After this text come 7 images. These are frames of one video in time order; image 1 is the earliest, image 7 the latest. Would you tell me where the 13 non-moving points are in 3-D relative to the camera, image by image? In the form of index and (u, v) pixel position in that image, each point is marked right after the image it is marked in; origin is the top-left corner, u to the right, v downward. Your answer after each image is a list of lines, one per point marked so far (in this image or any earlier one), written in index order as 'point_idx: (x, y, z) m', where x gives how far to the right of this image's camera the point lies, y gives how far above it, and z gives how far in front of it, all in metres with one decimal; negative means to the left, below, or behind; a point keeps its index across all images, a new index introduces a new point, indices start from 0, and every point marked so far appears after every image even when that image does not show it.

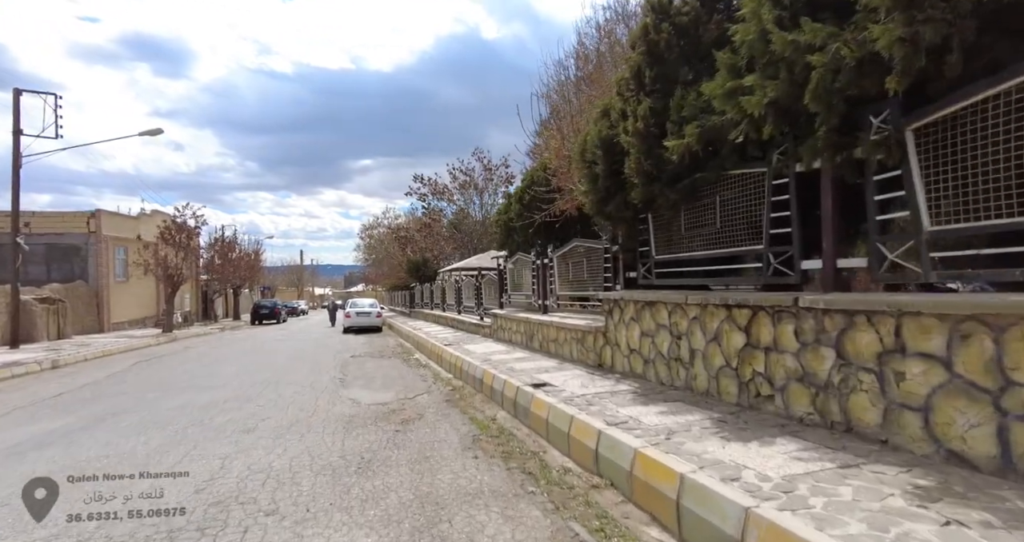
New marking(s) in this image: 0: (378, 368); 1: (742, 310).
0: (-3.3, -2.4, +13.8) m
1: (+2.0, -0.3, +4.9) m
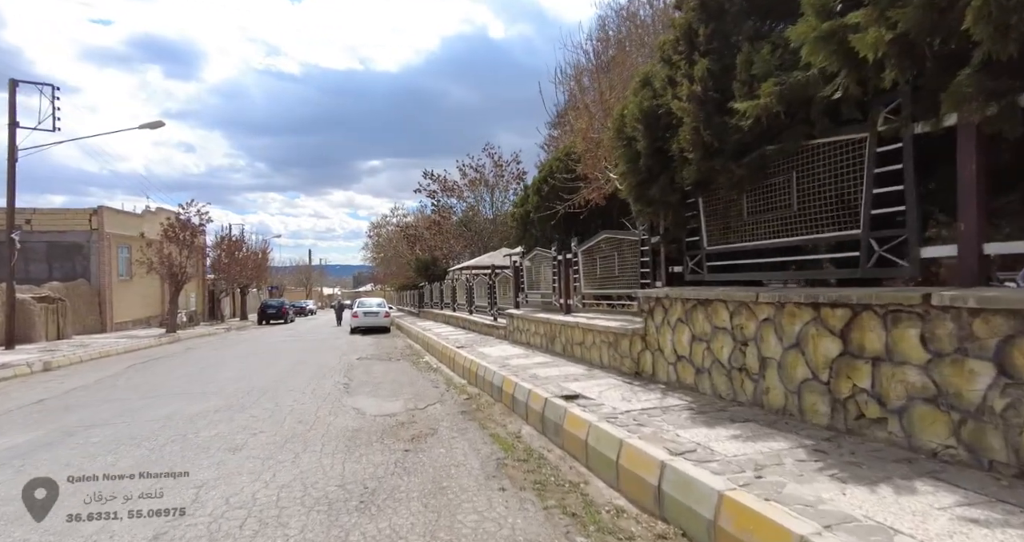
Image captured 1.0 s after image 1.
0: (-2.9, -2.3, +12.8) m
1: (+2.3, -0.3, +3.9) m
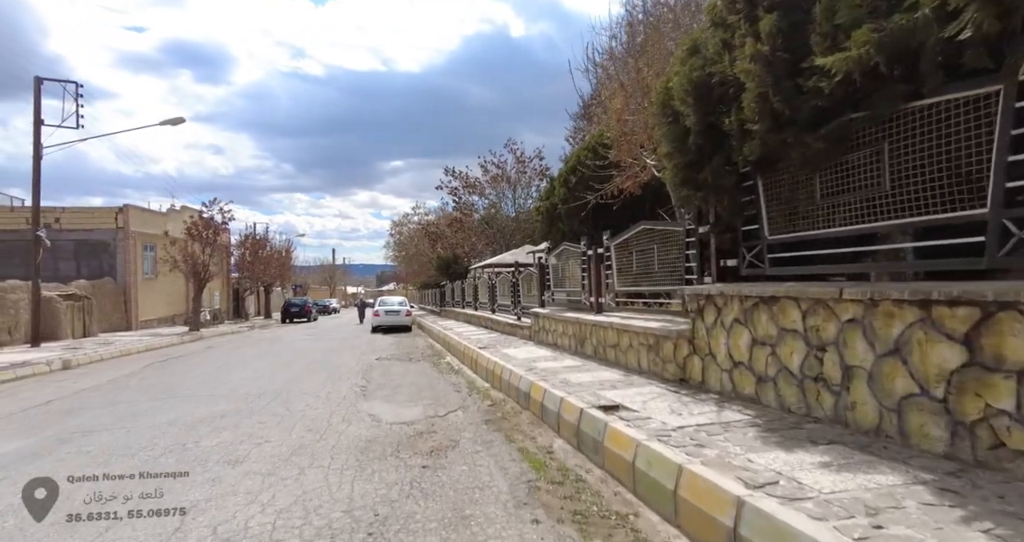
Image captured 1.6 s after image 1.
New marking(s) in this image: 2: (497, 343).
0: (-2.3, -2.2, +12.2) m
1: (+2.5, -0.2, +3.1) m
2: (-0.4, -1.8, +13.6) m
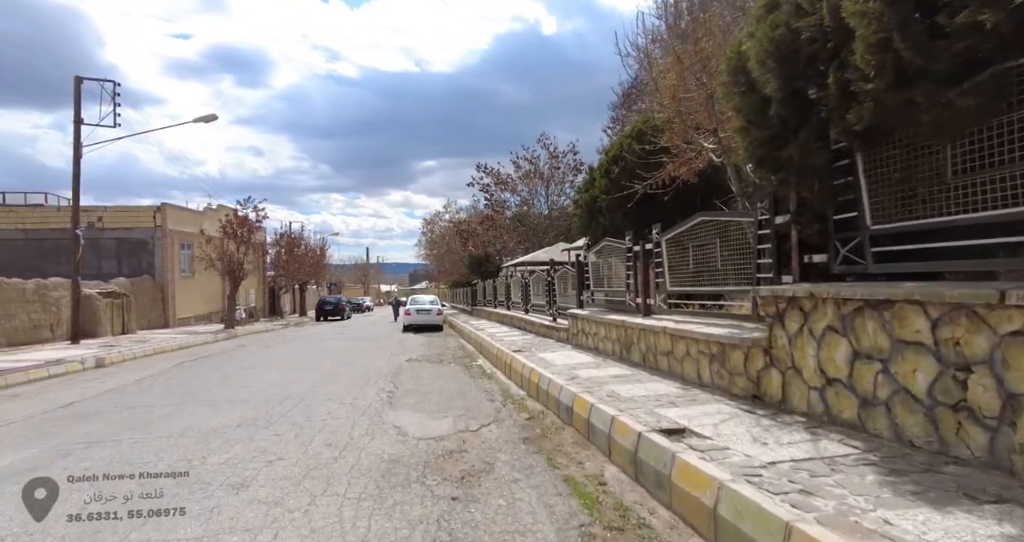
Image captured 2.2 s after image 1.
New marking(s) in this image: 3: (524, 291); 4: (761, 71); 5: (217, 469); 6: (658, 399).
0: (-1.6, -2.2, +11.5) m
1: (+2.7, -0.2, +2.2) m
2: (+0.5, -1.7, +12.8) m
3: (+0.4, -0.7, +20.0) m
4: (+2.0, +1.6, +4.6) m
5: (-2.8, -1.9, +5.4) m
6: (+1.5, -1.3, +5.8) m
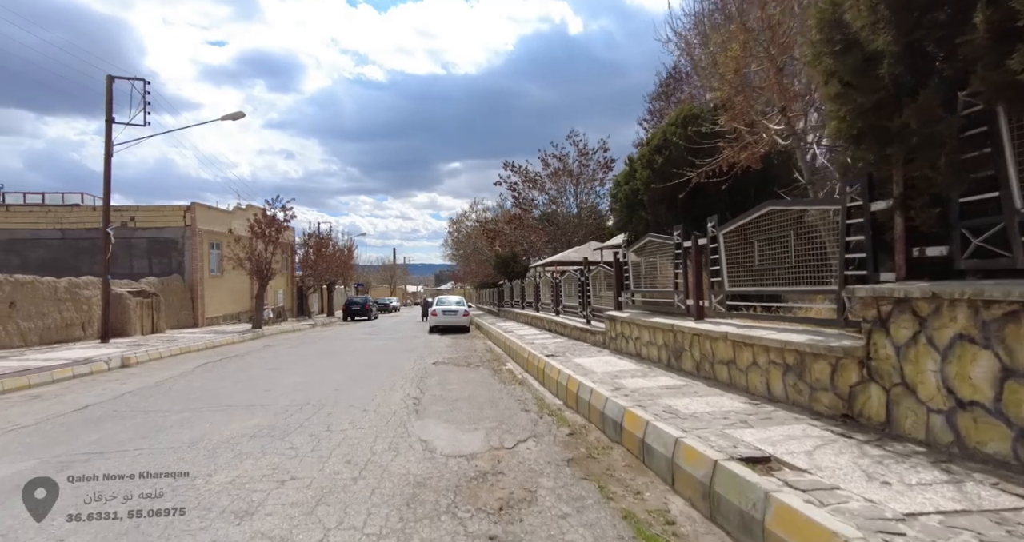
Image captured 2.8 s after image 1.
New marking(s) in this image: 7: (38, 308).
0: (-0.9, -2.2, +10.8) m
1: (+2.9, -0.2, +1.3) m
2: (+1.2, -1.7, +12.0) m
3: (+1.4, -0.7, +19.2) m
4: (+2.4, +1.7, +3.7) m
5: (-2.4, -1.8, +4.7) m
6: (+1.9, -1.3, +5.0) m
7: (-16.2, -1.2, +19.2) m
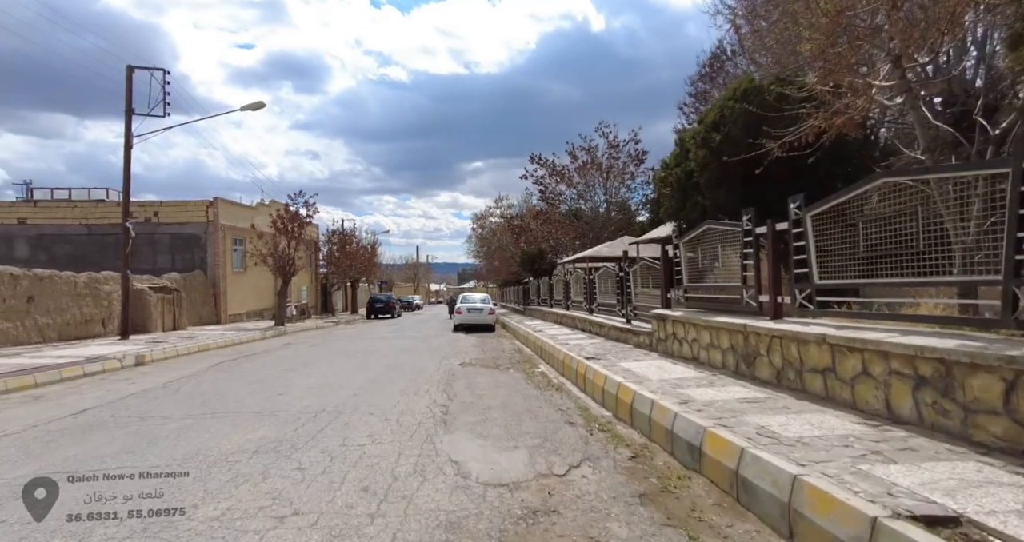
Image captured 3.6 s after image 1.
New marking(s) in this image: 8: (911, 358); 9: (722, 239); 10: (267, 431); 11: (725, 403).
0: (-0.3, -2.1, +9.8) m
1: (+3.2, -0.1, +0.1) m
2: (+1.8, -1.6, +10.9) m
3: (+2.4, -0.6, +18.0) m
4: (+2.7, +1.8, +2.6) m
5: (-2.0, -1.7, +3.8) m
6: (+2.3, -1.2, +3.8) m
7: (-15.2, -1.1, +18.7) m
8: (+2.9, -0.6, +4.1) m
9: (+3.0, +0.5, +8.2) m
10: (-2.9, -1.9, +6.7) m
11: (+2.1, -1.3, +5.6) m
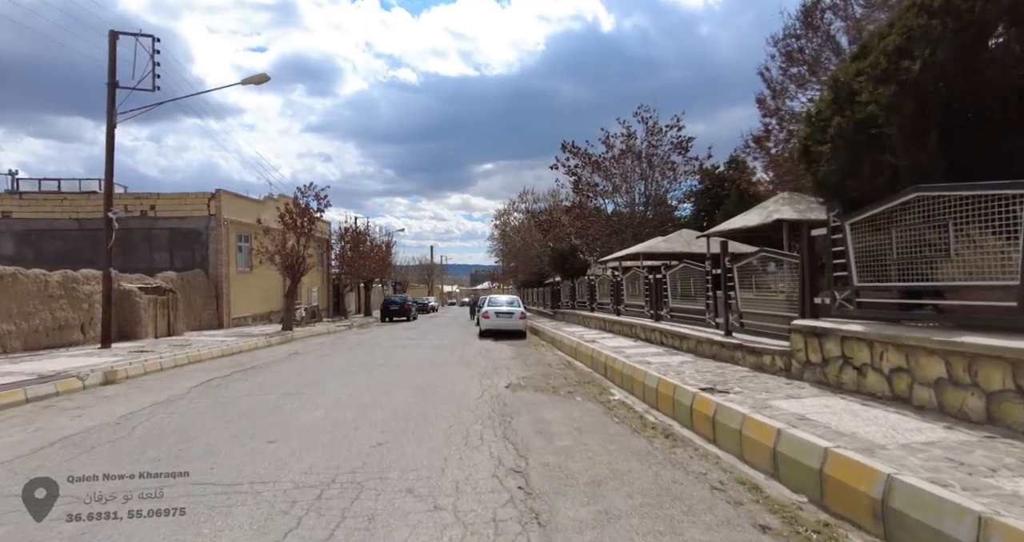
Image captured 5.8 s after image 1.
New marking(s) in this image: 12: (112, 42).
0: (+0.8, -2.0, +6.8) m
1: (+4.1, 0.0, -3.0) m
2: (+3.0, -1.5, +7.9) m
3: (+3.7, -0.5, +15.0) m
4: (+3.7, +1.9, -0.5) m
5: (-1.1, -1.6, +0.8) m
6: (+3.3, -1.1, +0.8) m
7: (-13.9, -1.0, +16.0) m
8: (+3.9, -0.5, +1.1) m
9: (+4.1, +0.6, +5.1) m
10: (-1.9, -1.8, +3.8) m
11: (+3.1, -1.2, +2.5) m
12: (-12.8, +7.2, +17.8) m
